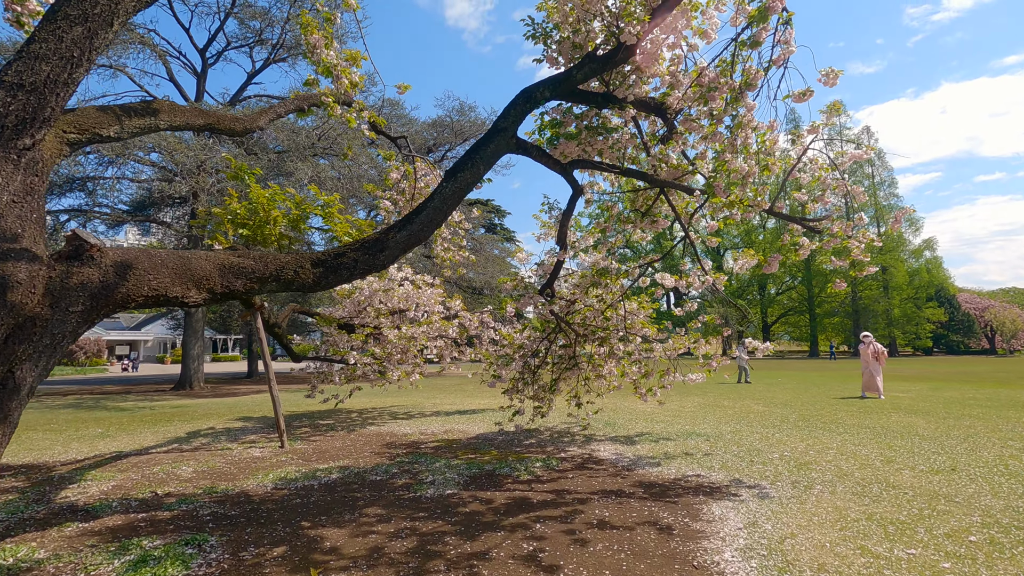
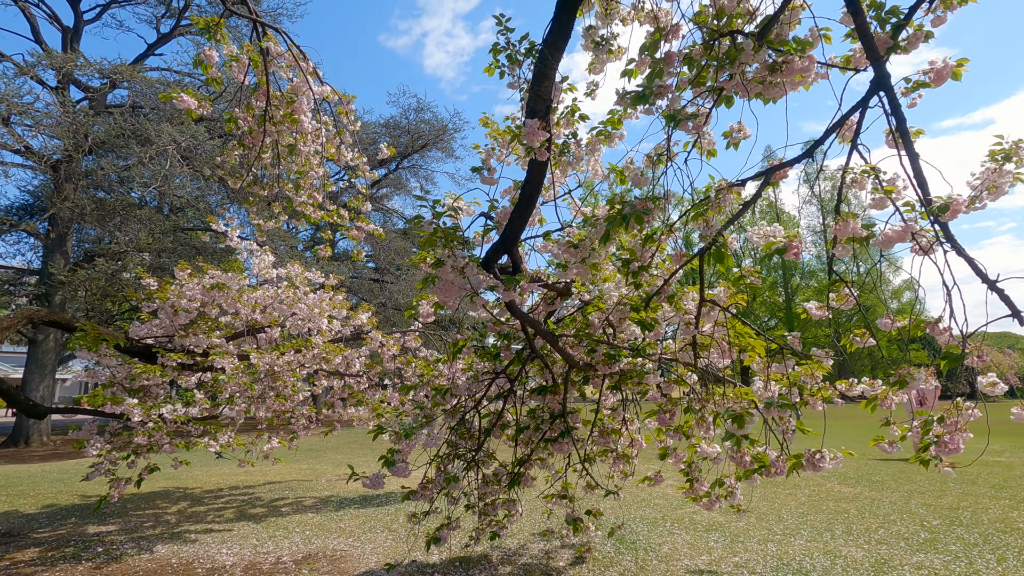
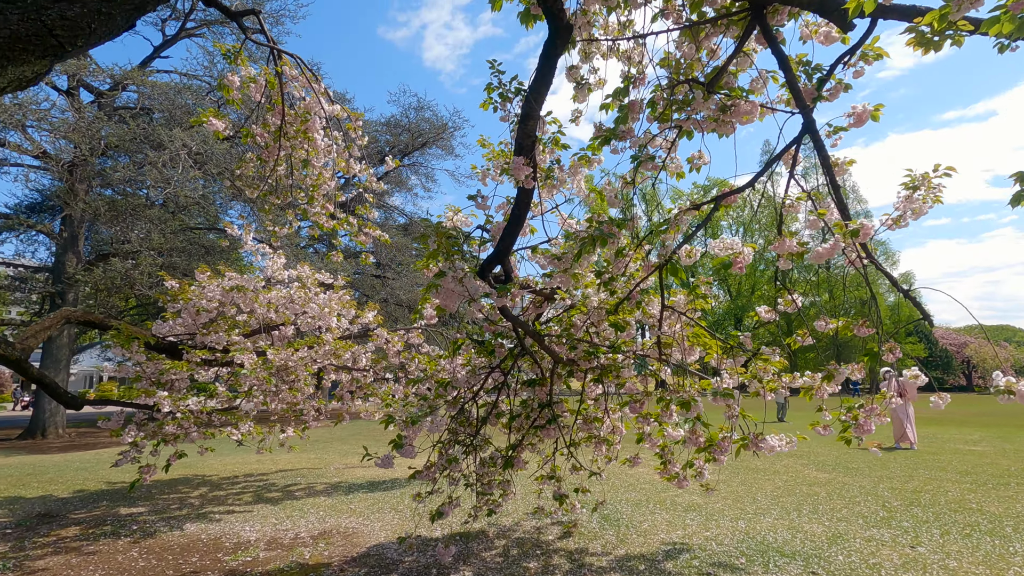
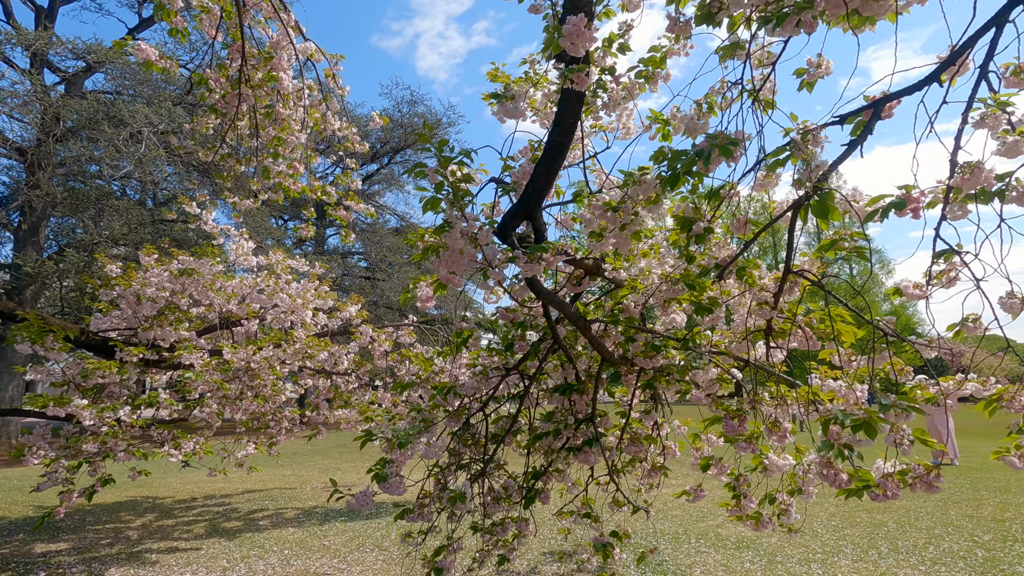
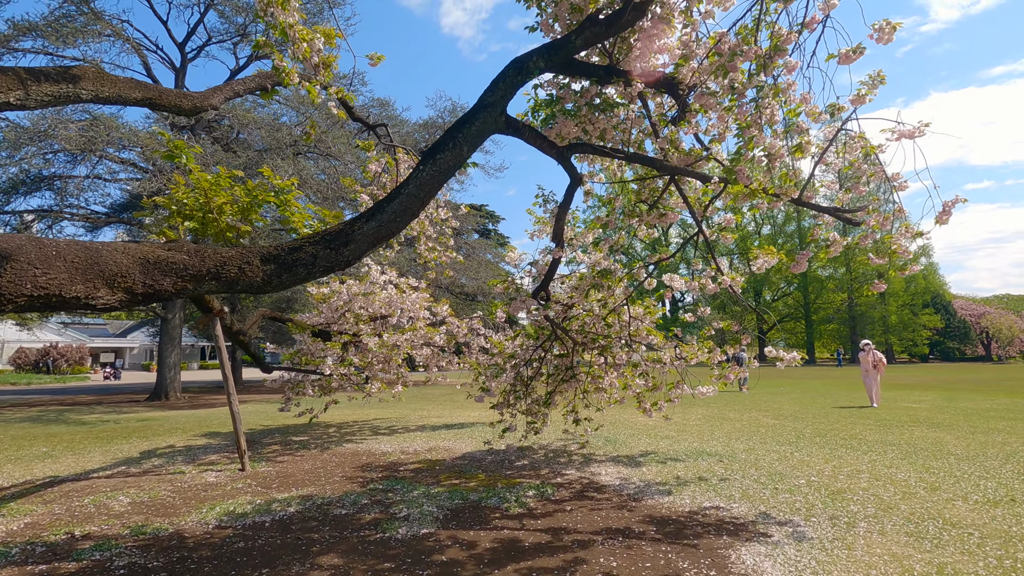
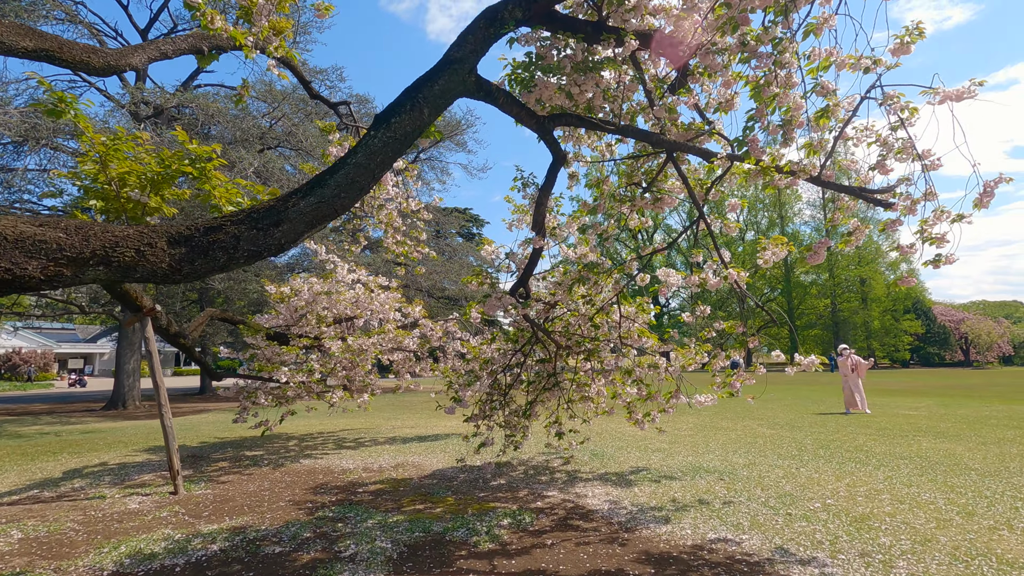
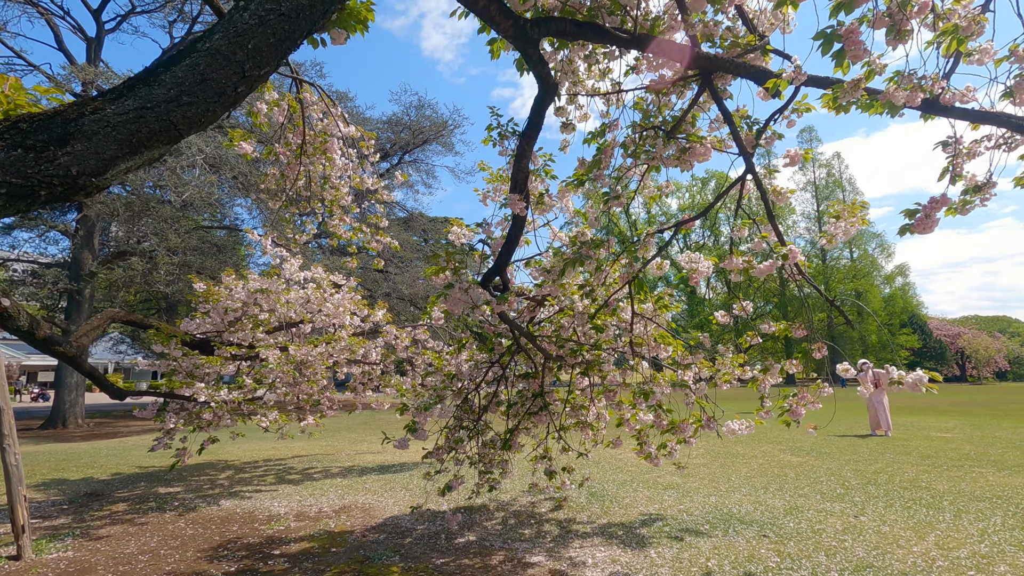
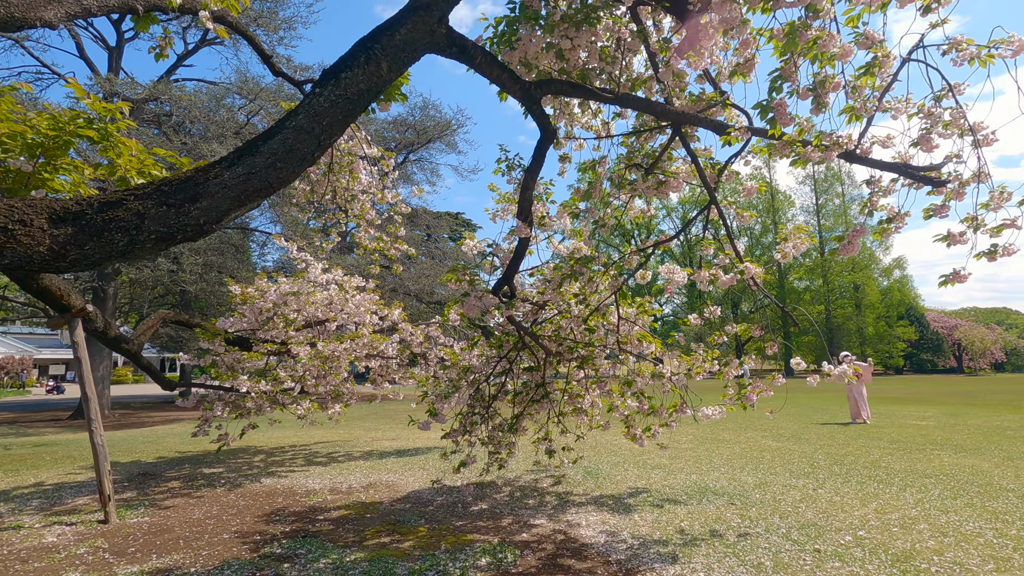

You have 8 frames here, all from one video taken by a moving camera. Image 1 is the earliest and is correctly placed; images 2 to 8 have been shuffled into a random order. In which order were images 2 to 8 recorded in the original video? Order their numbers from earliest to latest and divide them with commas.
5, 6, 8, 7, 3, 2, 4
